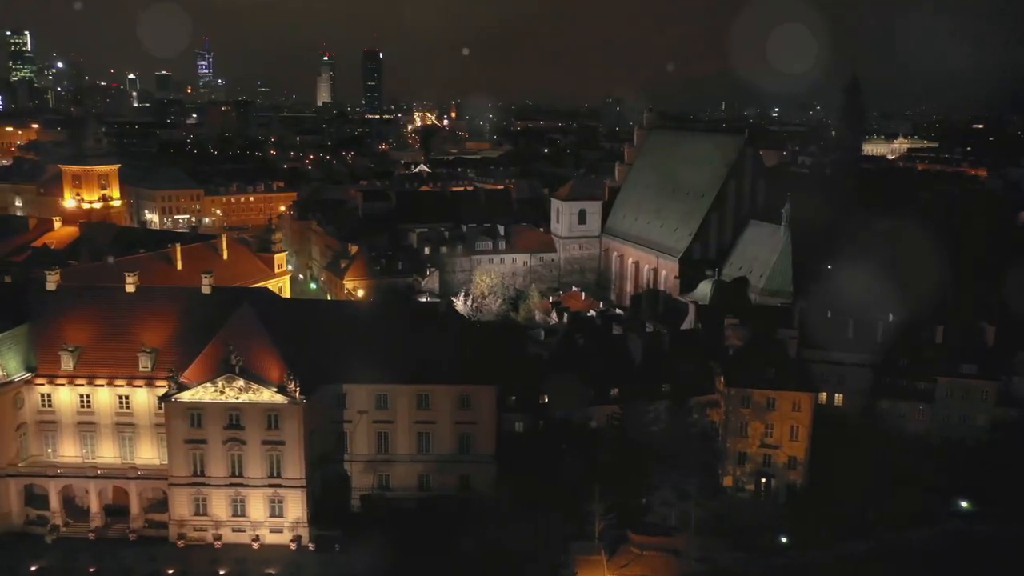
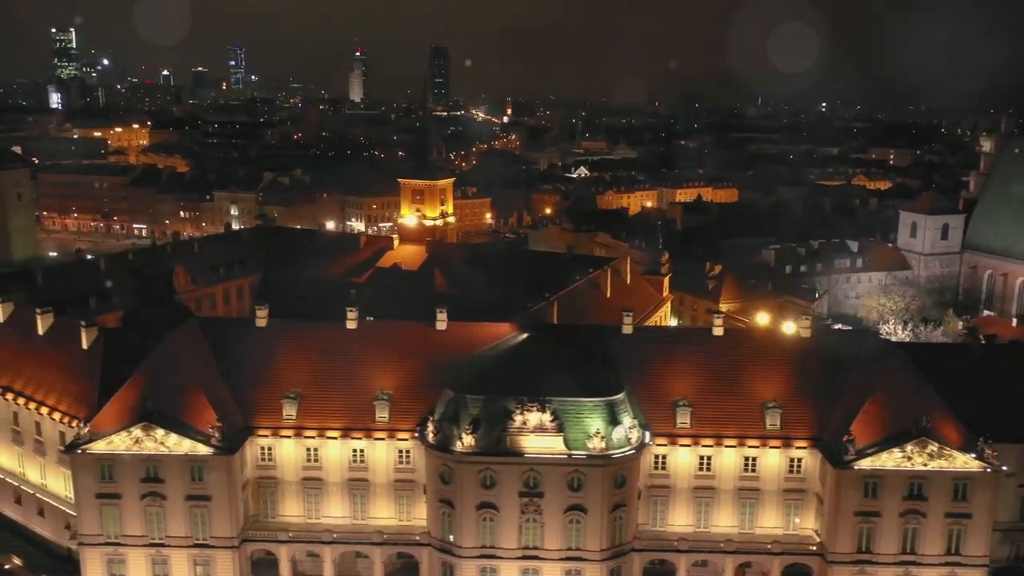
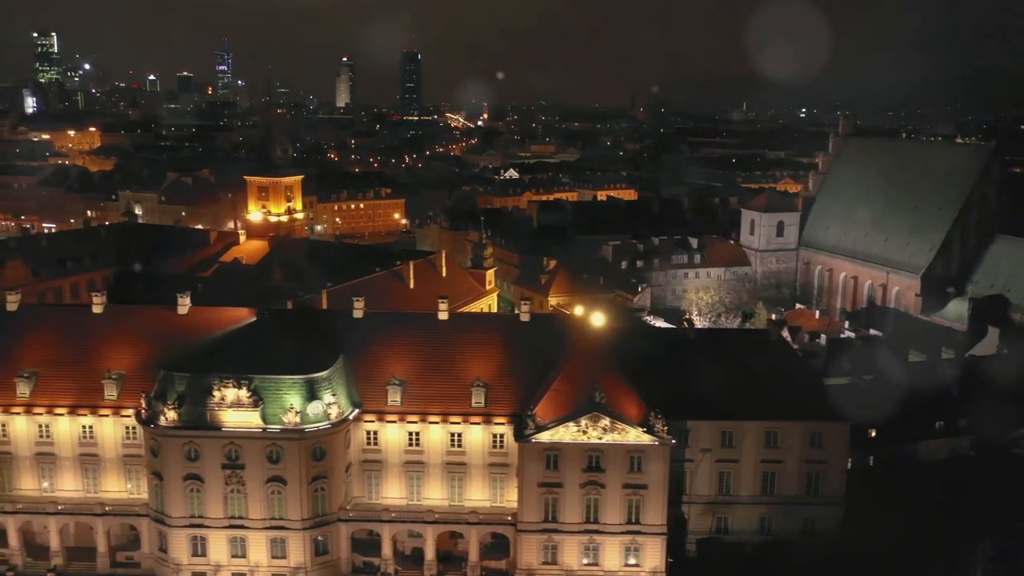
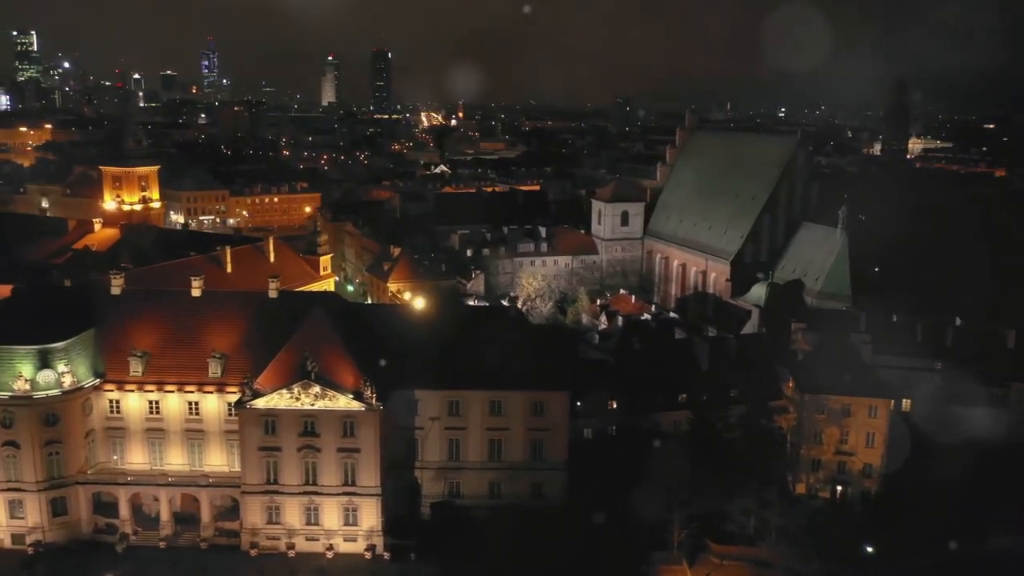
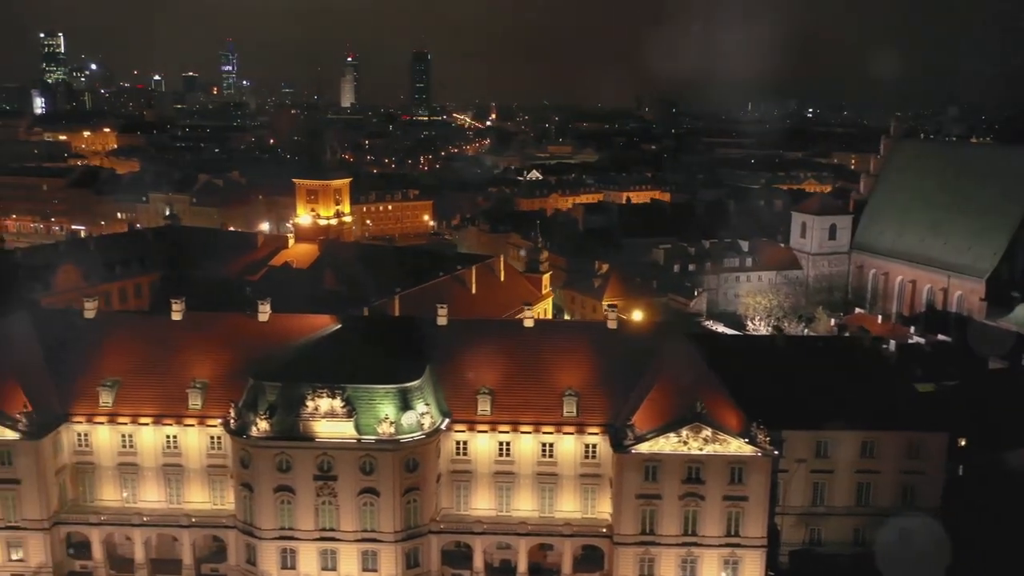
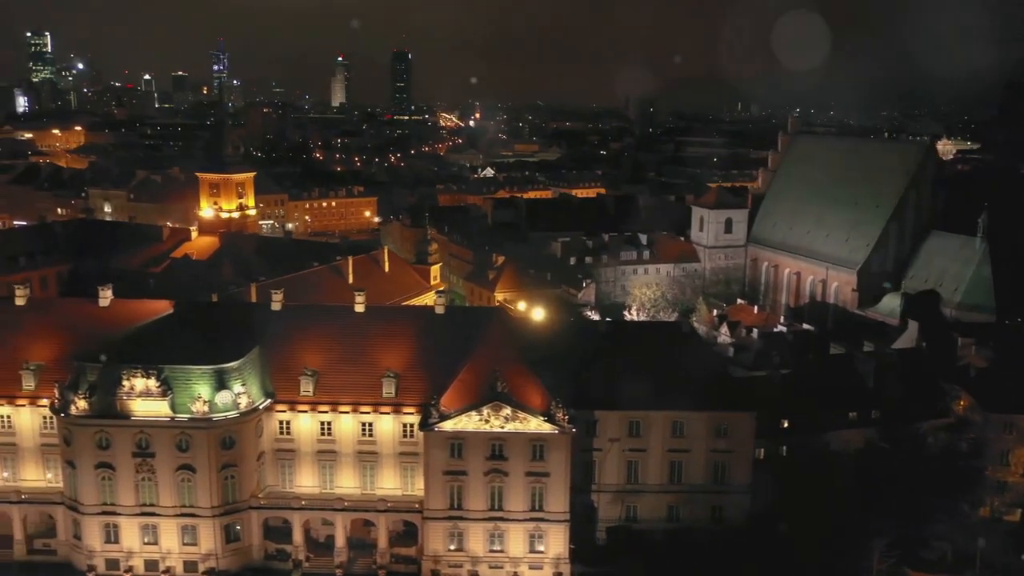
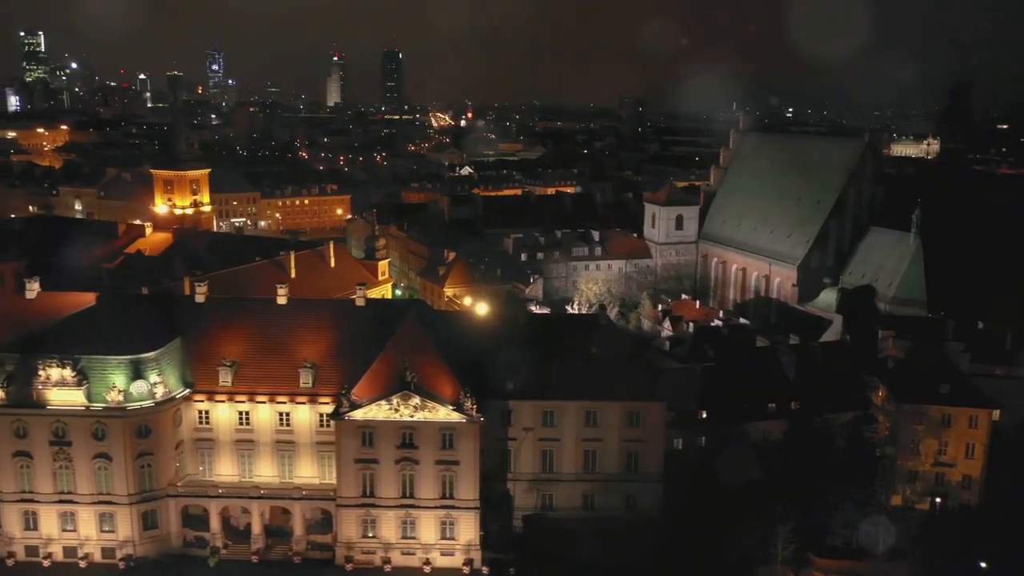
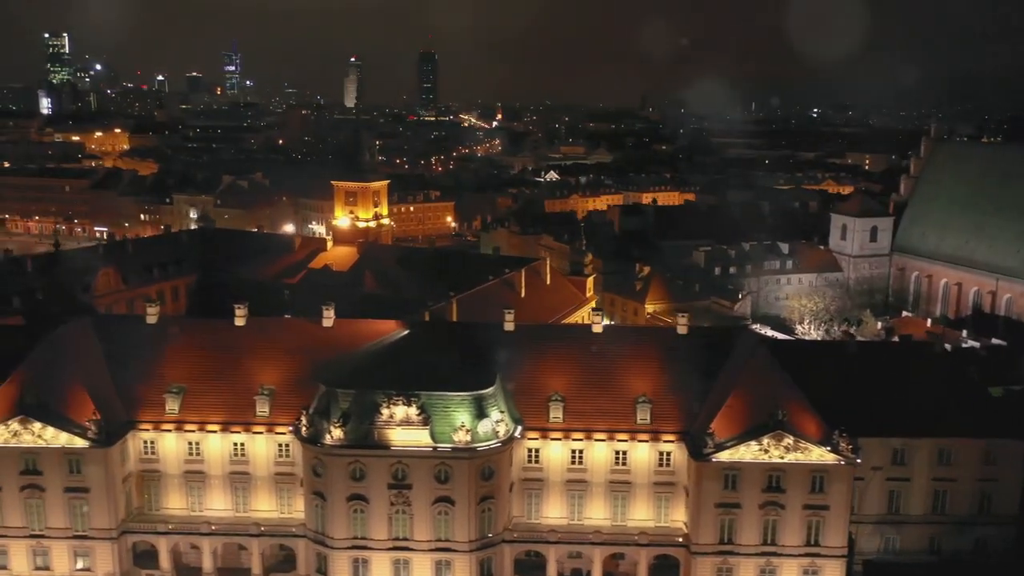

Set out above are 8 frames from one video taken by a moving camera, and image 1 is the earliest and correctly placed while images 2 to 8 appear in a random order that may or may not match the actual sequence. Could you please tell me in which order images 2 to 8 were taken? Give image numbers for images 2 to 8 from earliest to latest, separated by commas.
4, 7, 6, 3, 5, 8, 2
